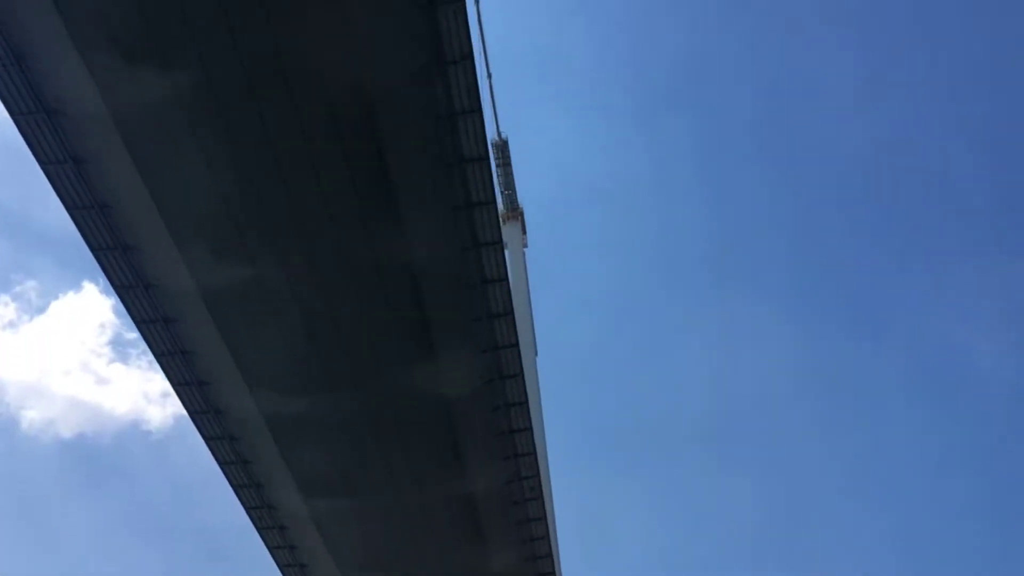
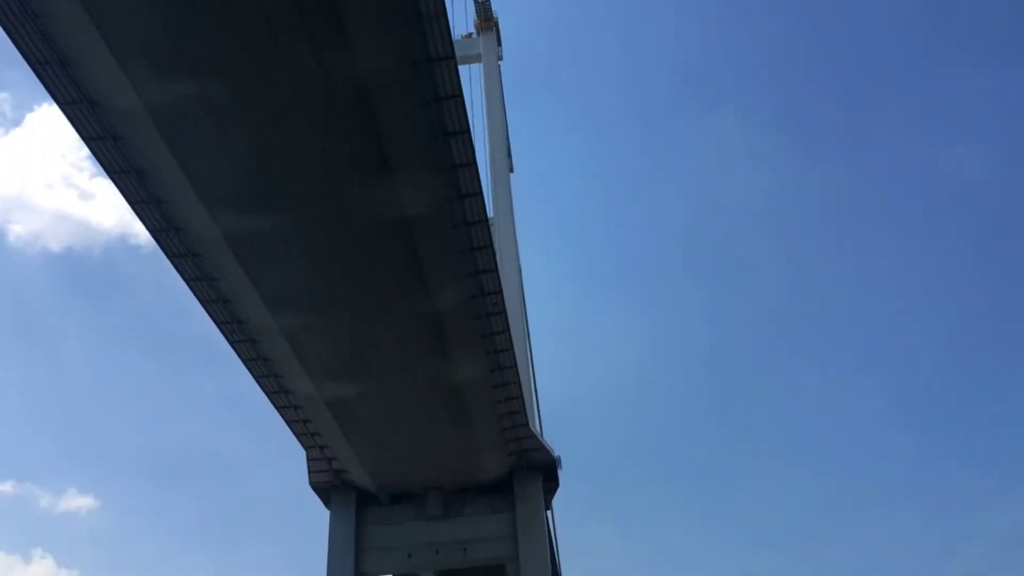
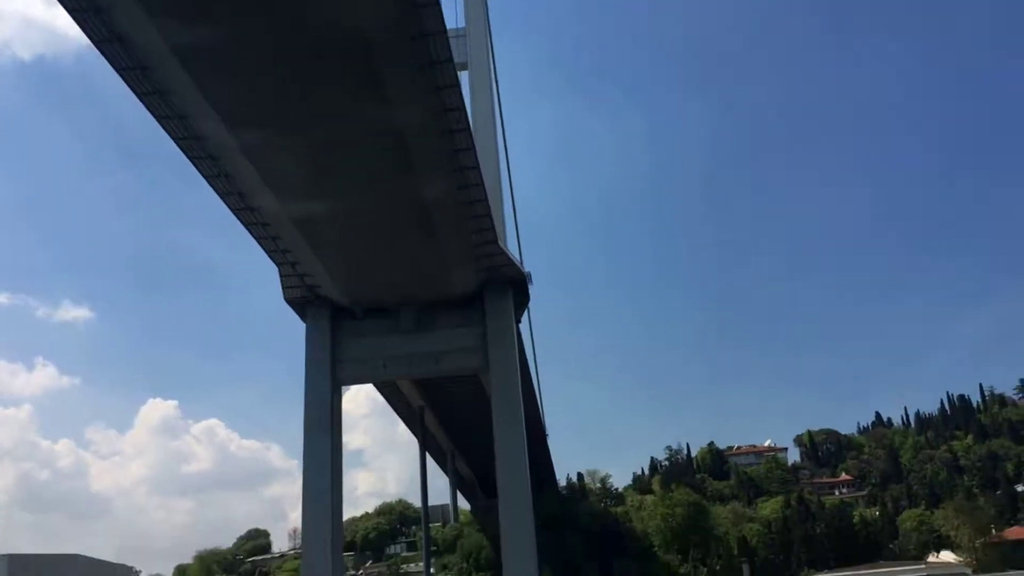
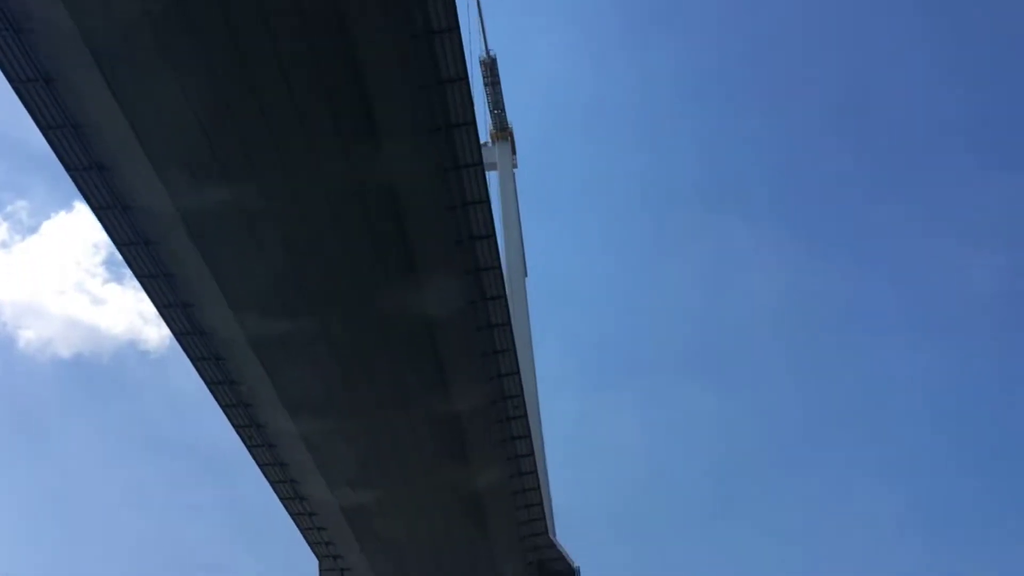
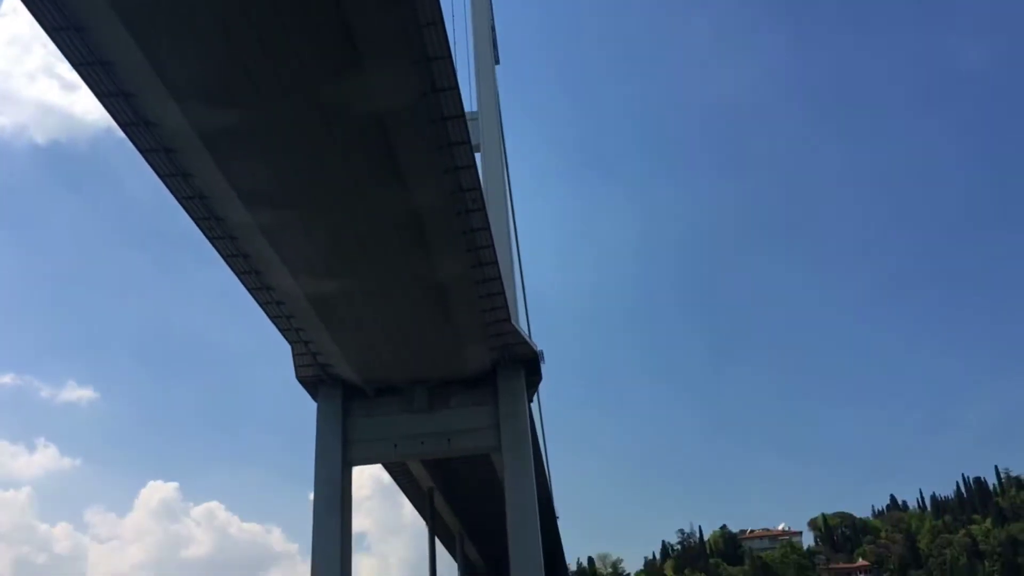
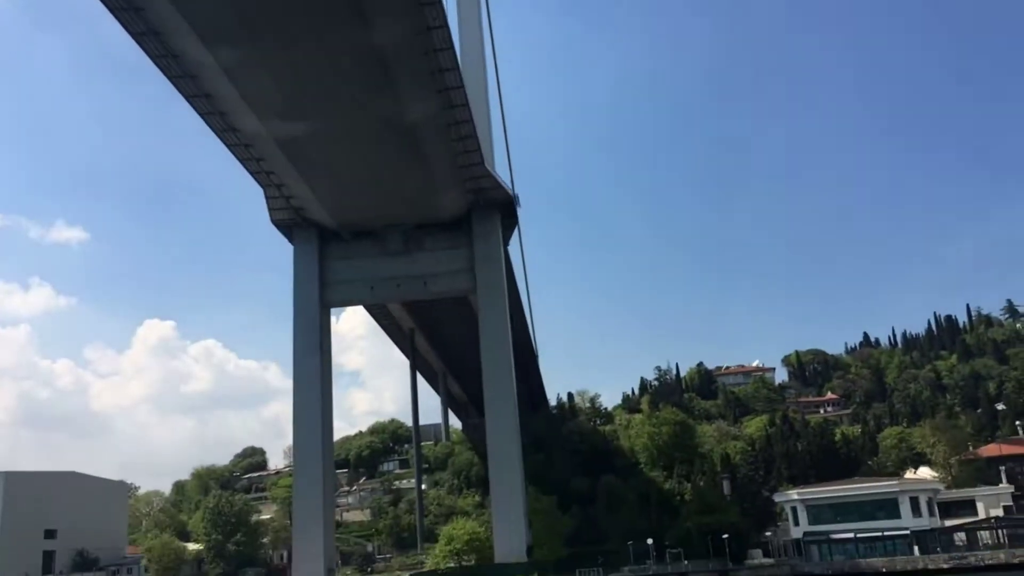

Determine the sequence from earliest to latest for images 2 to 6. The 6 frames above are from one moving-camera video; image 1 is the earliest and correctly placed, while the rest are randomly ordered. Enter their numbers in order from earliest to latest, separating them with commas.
4, 2, 5, 3, 6
